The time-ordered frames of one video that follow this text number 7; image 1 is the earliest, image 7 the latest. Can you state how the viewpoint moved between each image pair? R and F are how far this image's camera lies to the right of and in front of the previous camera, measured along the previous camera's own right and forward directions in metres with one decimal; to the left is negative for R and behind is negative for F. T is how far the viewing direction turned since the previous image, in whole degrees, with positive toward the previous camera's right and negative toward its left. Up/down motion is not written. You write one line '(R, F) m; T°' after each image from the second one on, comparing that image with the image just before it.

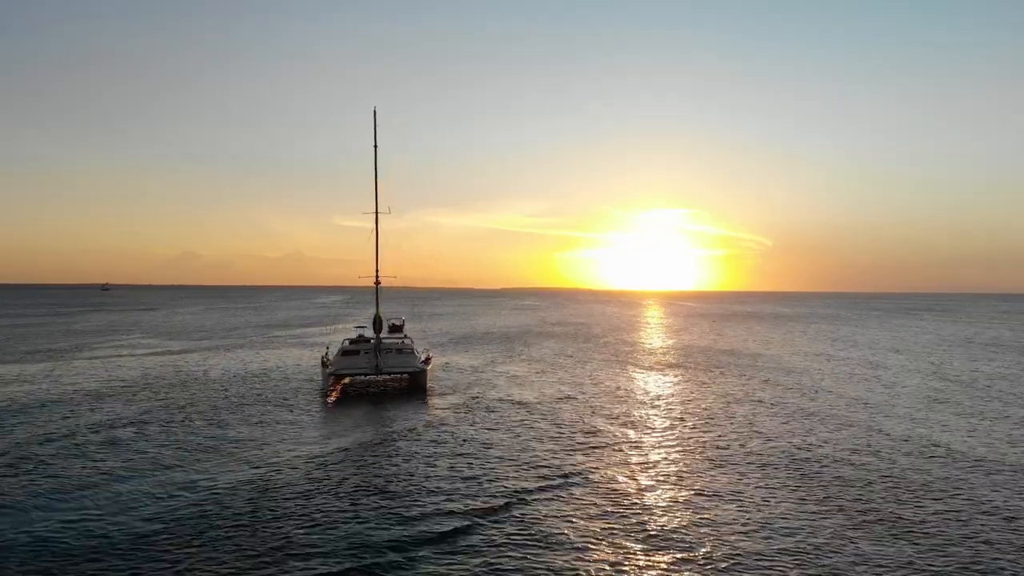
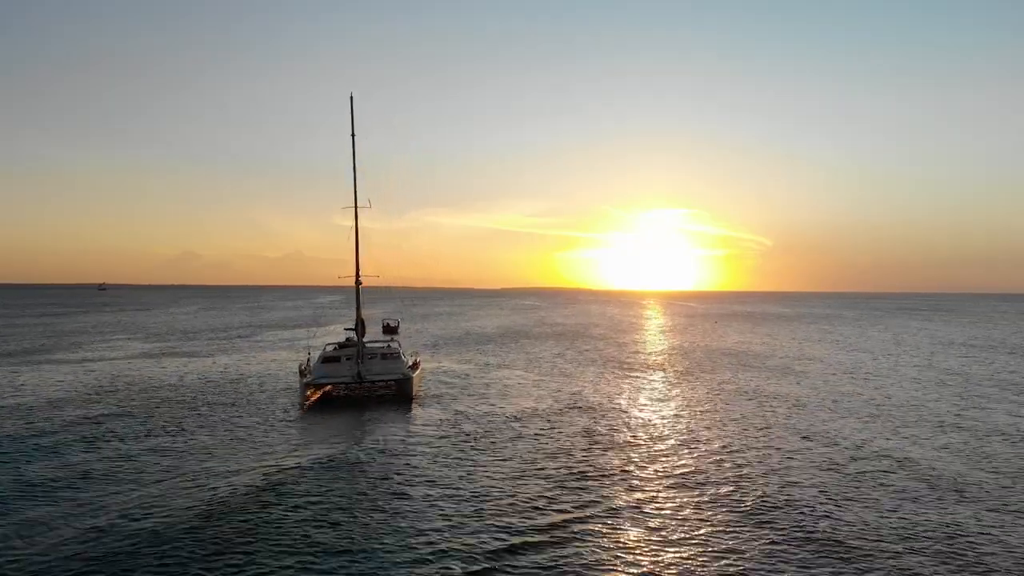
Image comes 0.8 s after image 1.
(+0.4, +2.9) m; 0°
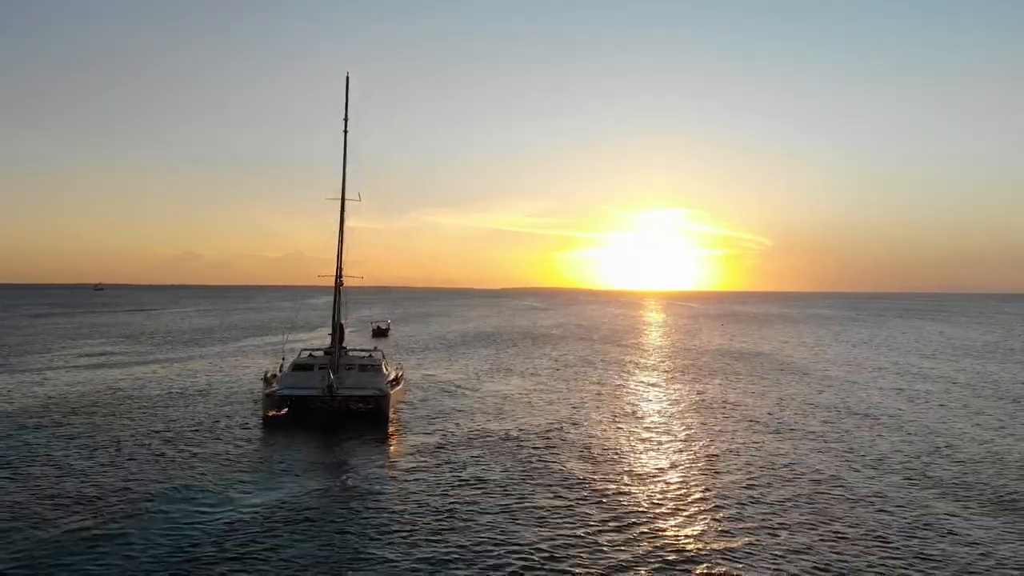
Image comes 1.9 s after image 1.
(+0.3, +4.6) m; 0°
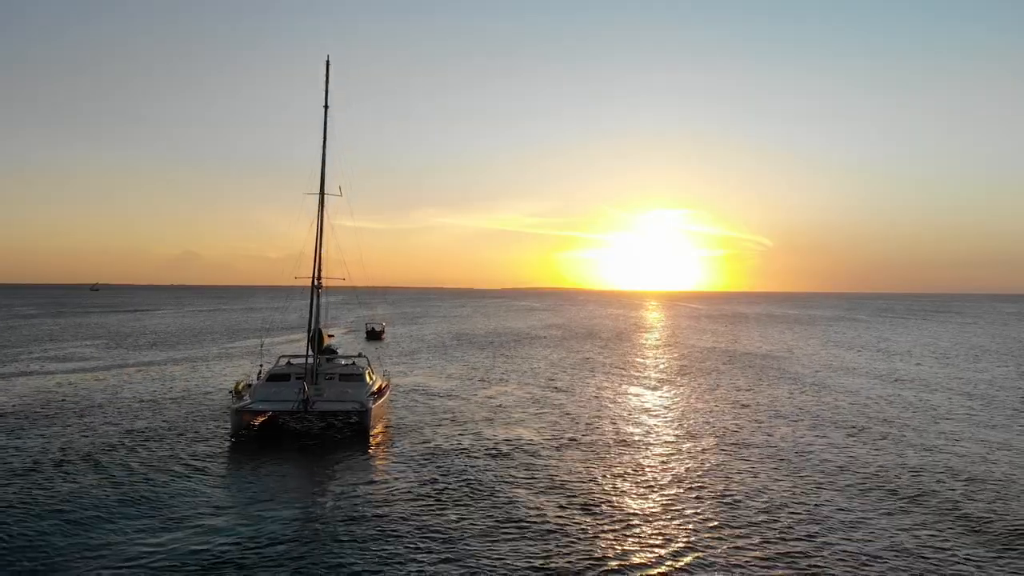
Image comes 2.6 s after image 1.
(+0.3, +3.1) m; 0°
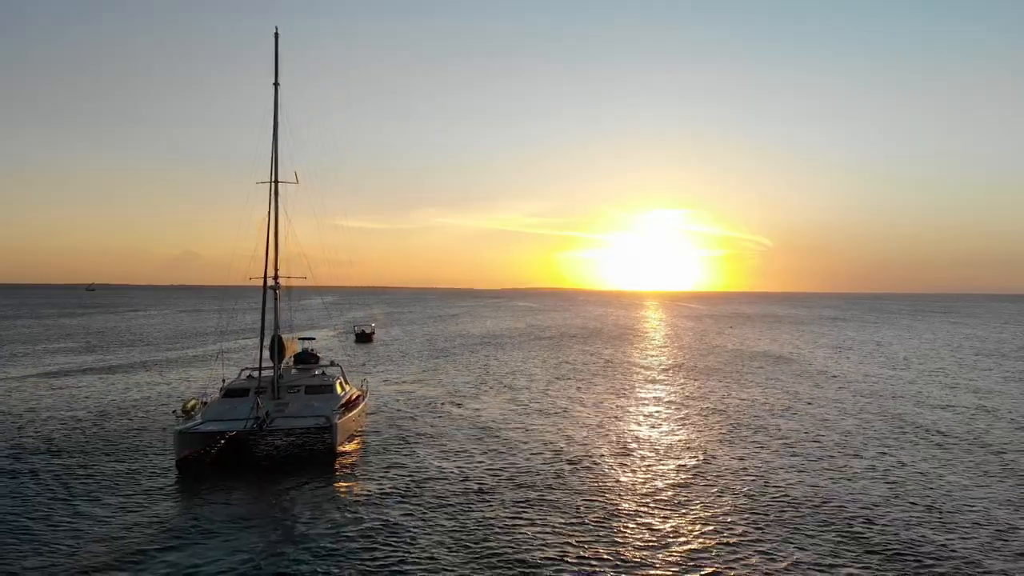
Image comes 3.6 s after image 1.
(+0.4, +4.1) m; 0°
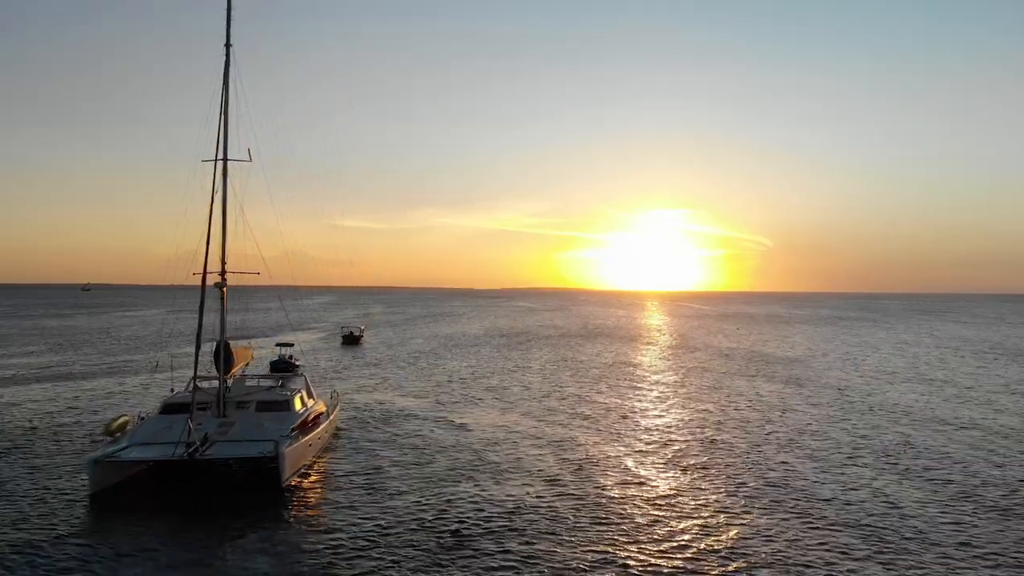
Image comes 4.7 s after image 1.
(+0.3, +4.7) m; 0°
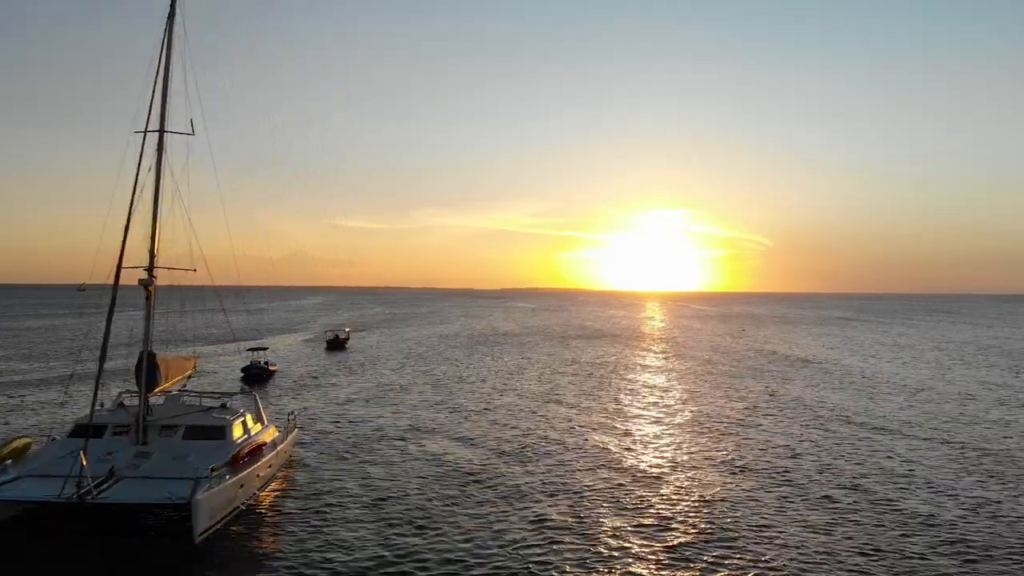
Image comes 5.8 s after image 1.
(+0.3, +4.7) m; 0°
